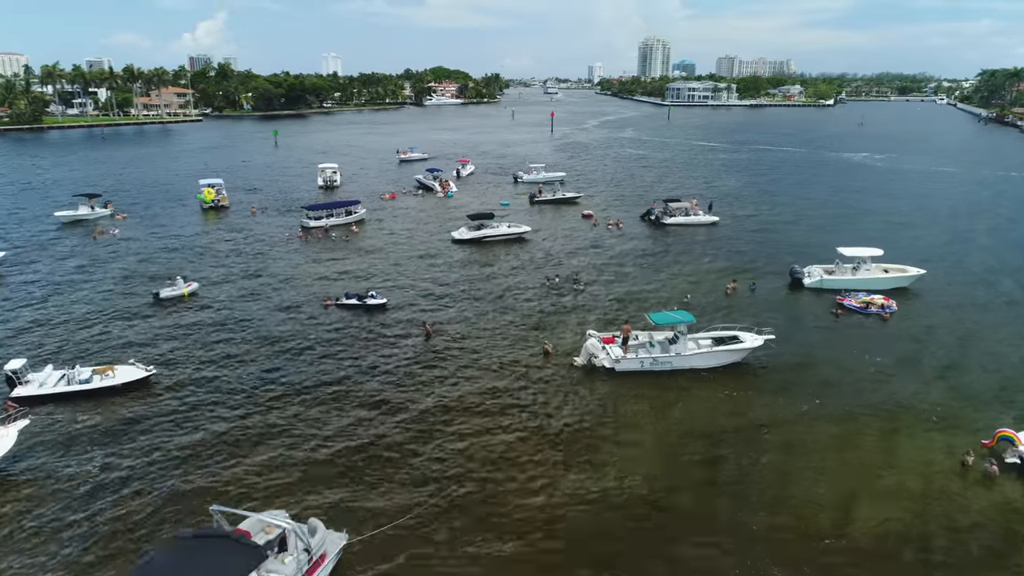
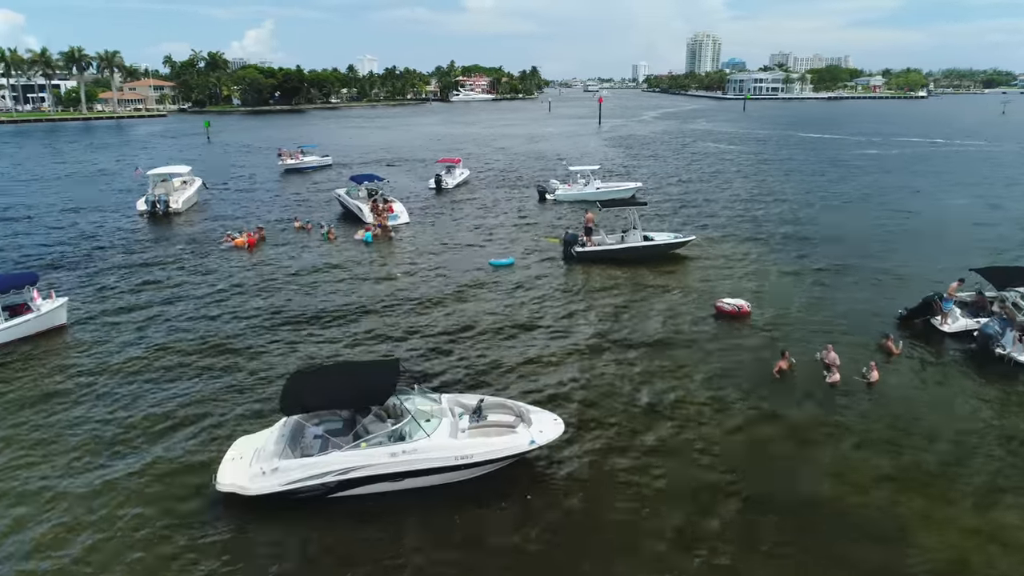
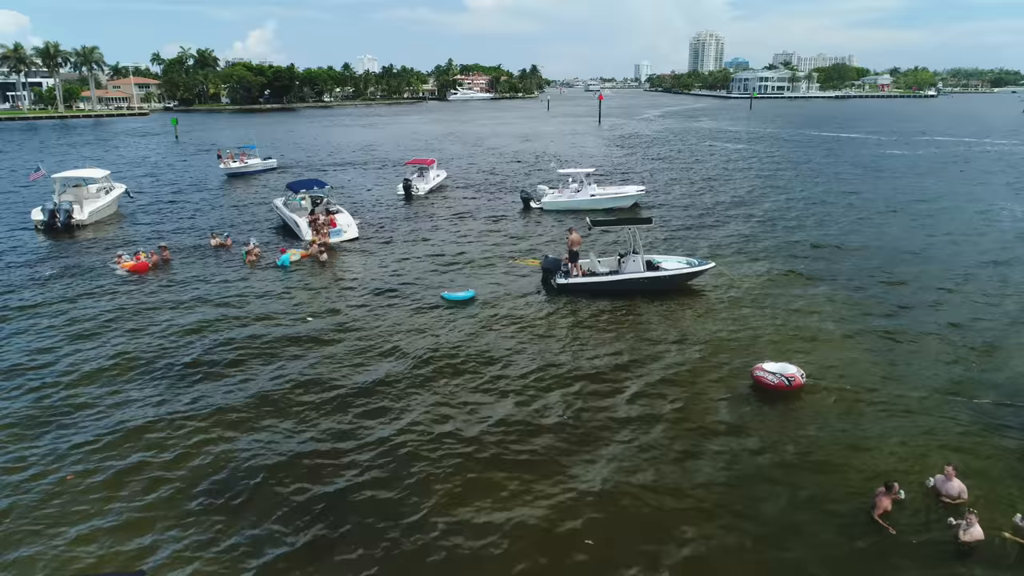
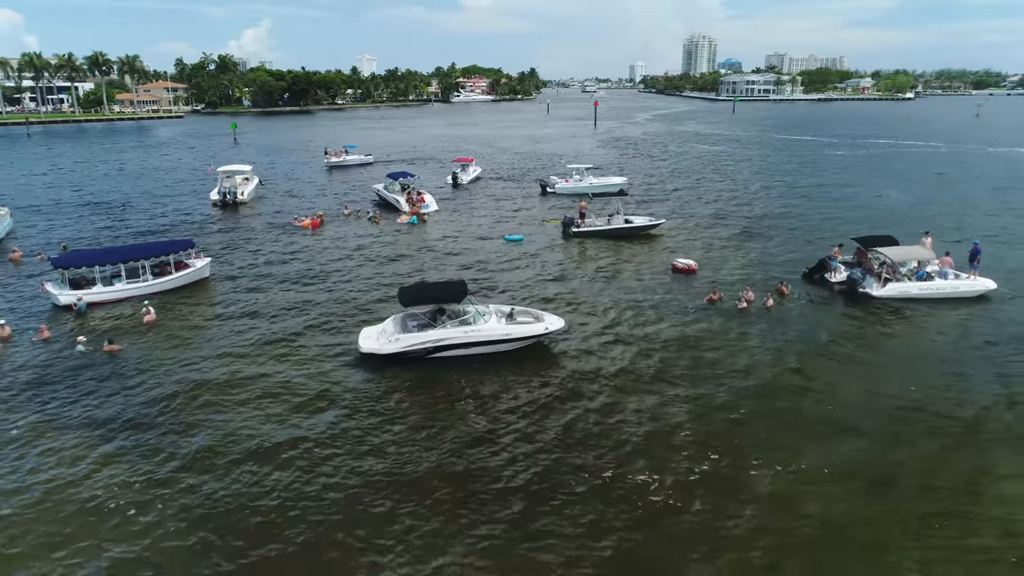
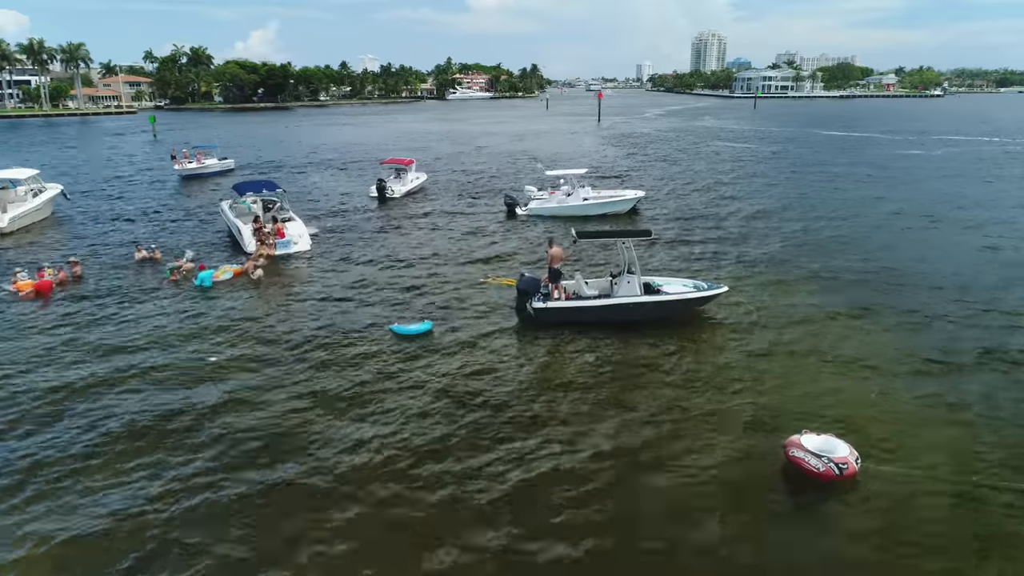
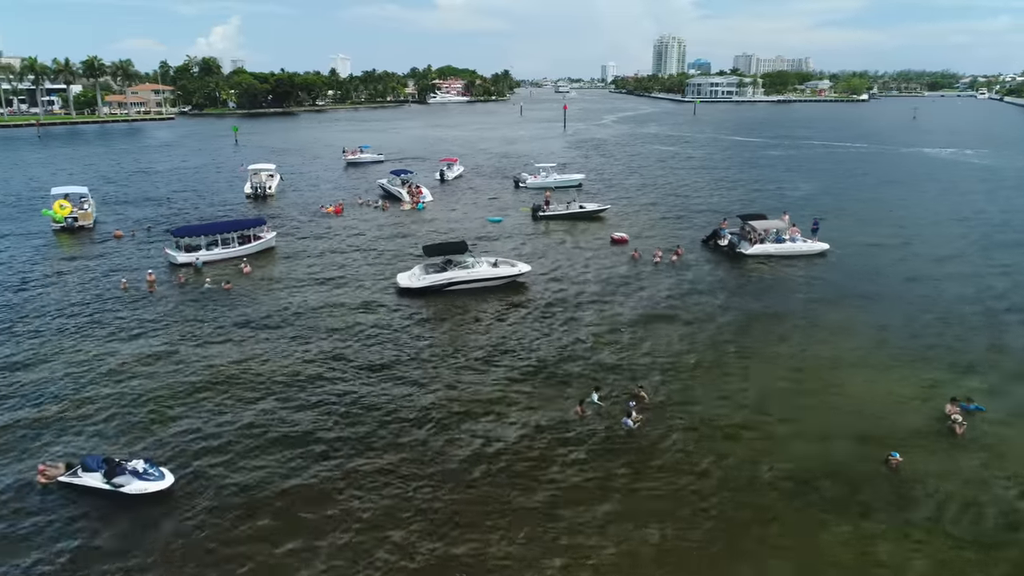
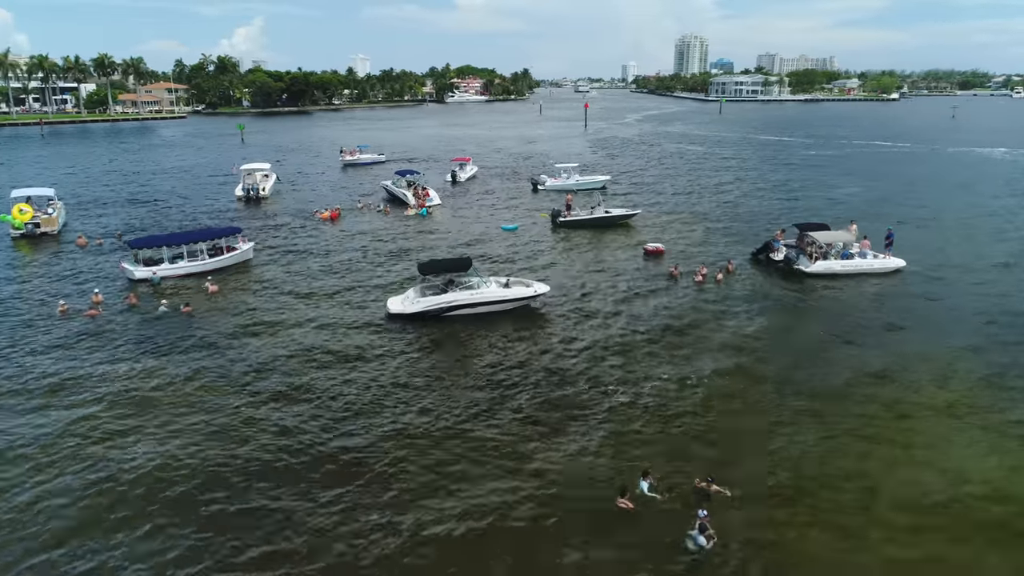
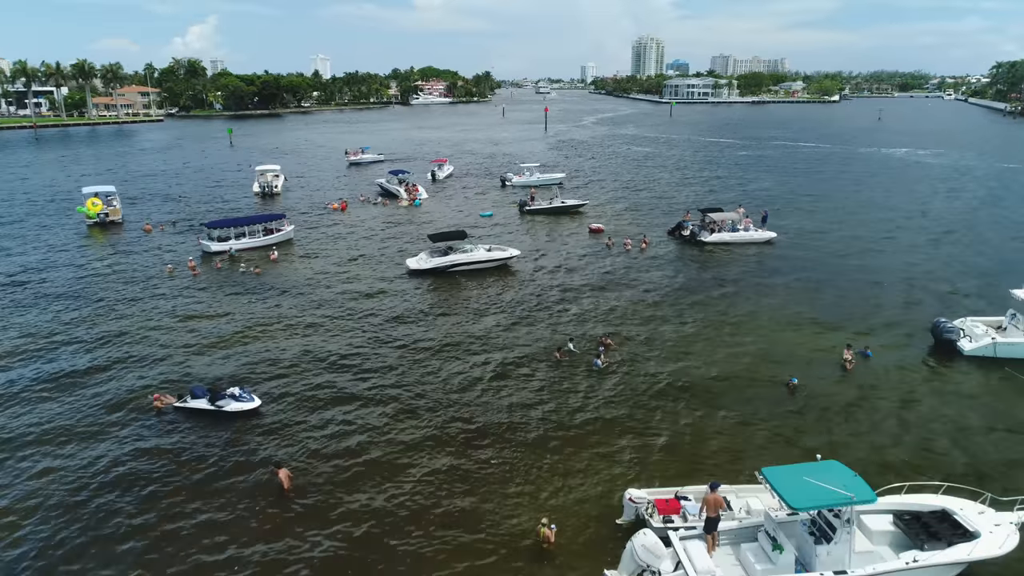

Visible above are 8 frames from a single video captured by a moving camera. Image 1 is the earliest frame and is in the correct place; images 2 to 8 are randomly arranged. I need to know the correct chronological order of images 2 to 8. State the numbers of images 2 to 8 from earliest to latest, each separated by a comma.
8, 6, 7, 4, 2, 3, 5
